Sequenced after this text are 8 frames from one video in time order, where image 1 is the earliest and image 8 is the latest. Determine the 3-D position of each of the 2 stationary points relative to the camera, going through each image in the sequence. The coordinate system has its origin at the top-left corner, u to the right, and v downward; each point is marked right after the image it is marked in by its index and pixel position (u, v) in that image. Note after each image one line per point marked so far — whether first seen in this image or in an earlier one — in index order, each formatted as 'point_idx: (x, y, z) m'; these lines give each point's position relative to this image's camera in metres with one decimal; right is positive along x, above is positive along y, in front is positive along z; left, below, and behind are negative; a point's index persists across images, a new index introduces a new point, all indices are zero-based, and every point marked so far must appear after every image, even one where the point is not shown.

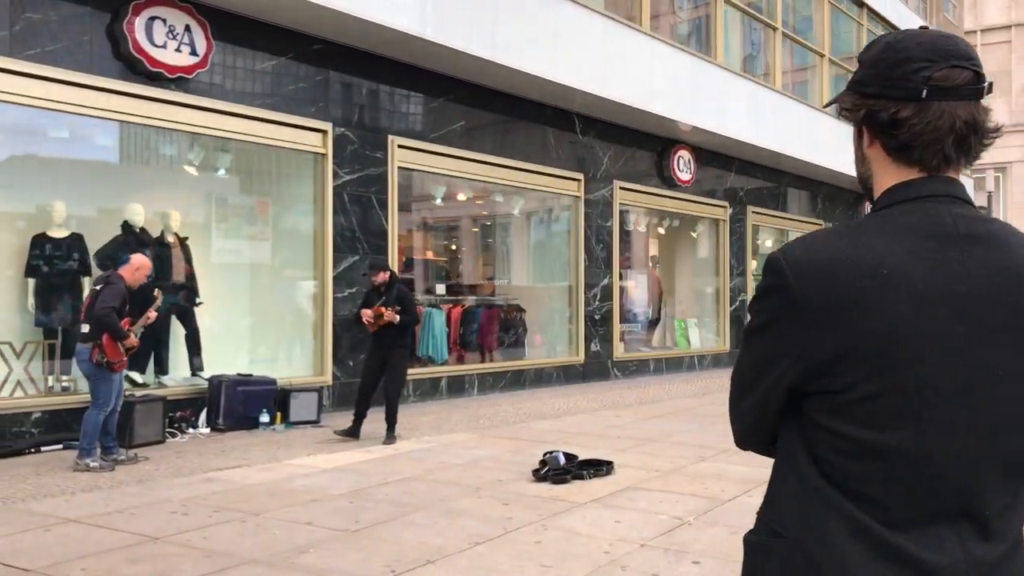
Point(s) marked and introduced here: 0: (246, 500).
0: (-1.6, -1.3, +5.9) m
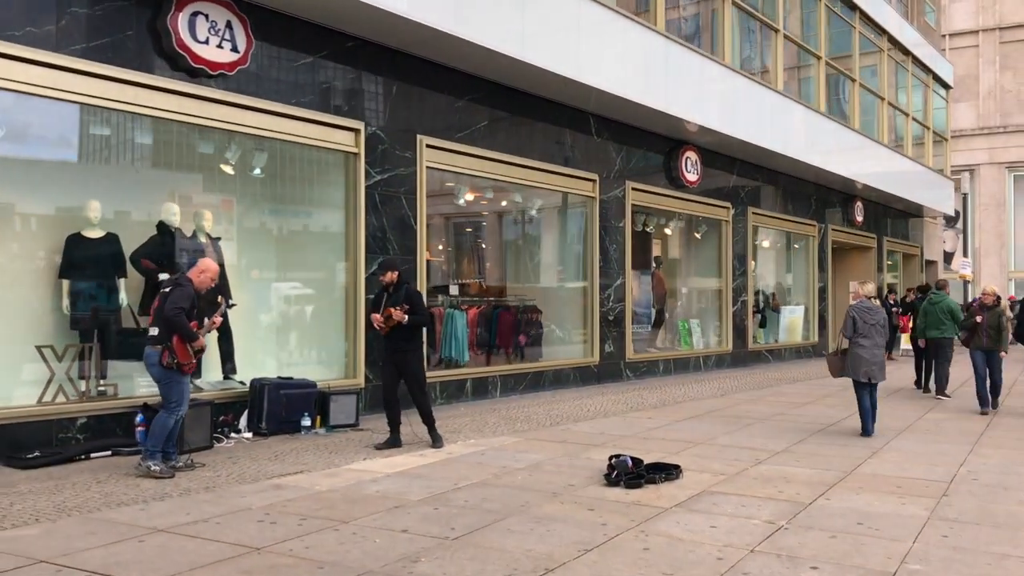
0: (-1.1, -1.3, +5.7) m
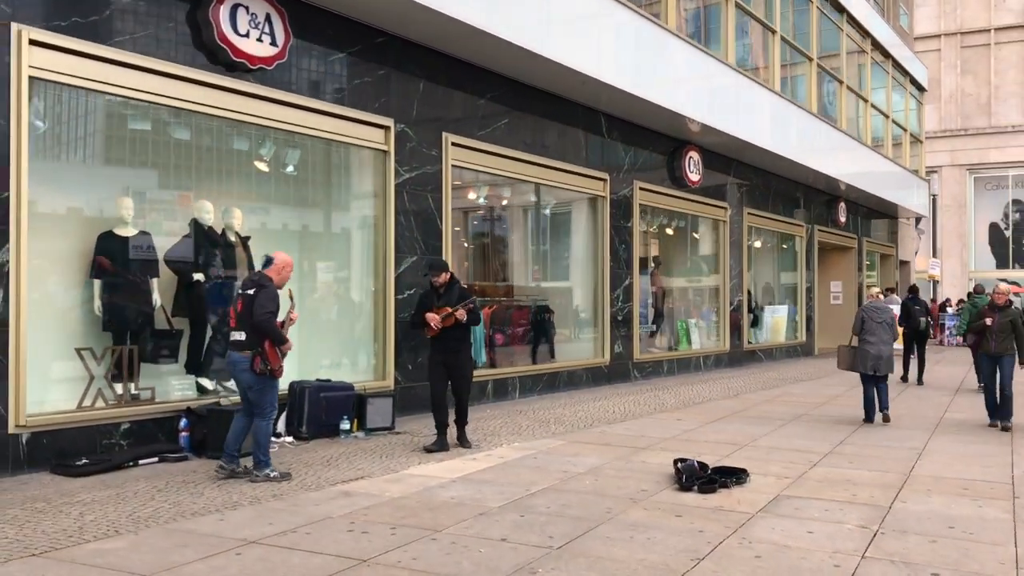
0: (-0.6, -1.3, +5.6) m
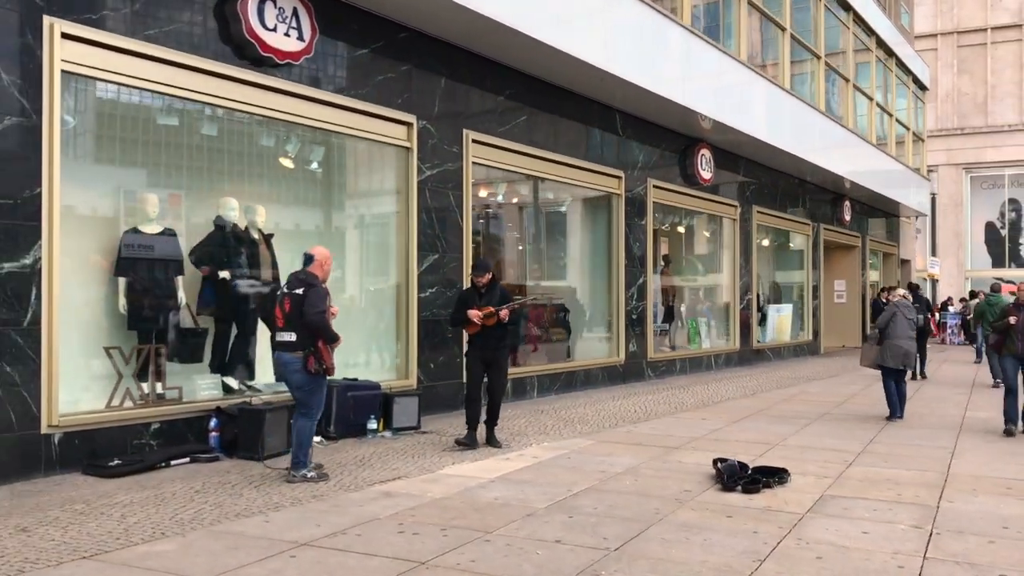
0: (-0.3, -1.3, +5.5) m
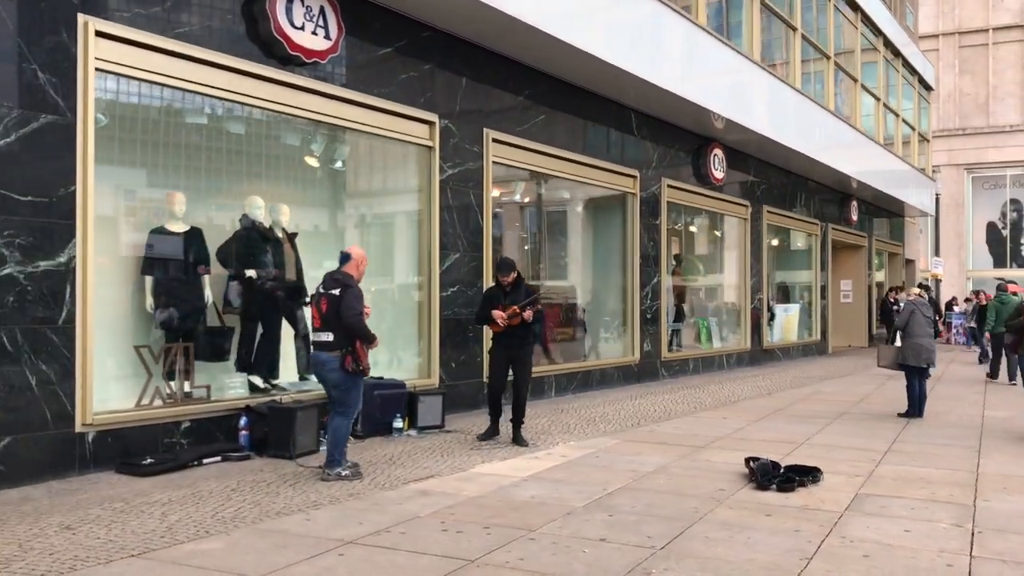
0: (-0.1, -1.3, +5.5) m
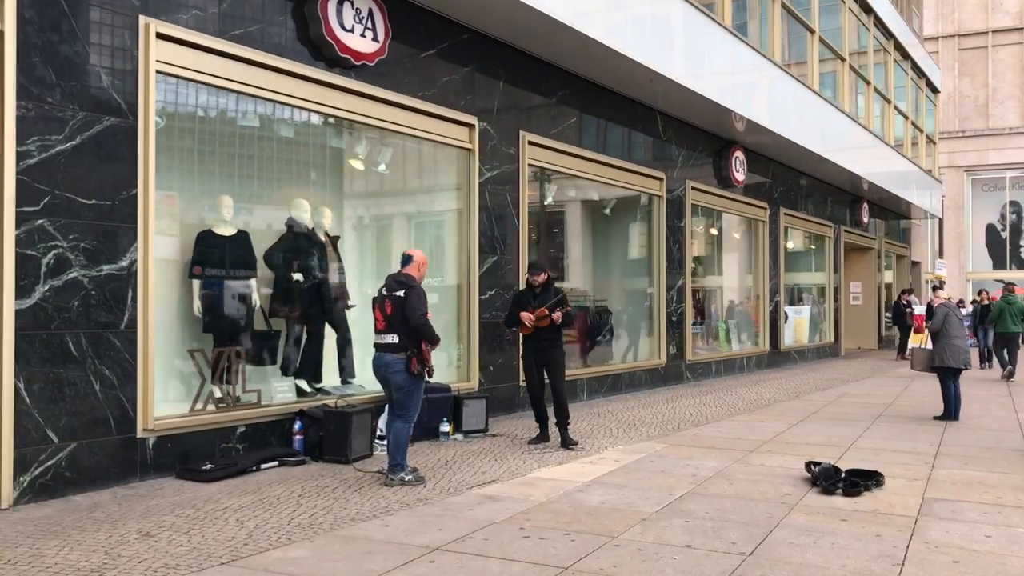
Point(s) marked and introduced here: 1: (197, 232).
0: (+0.4, -1.3, +5.4) m
1: (-2.3, +0.4, +7.3) m
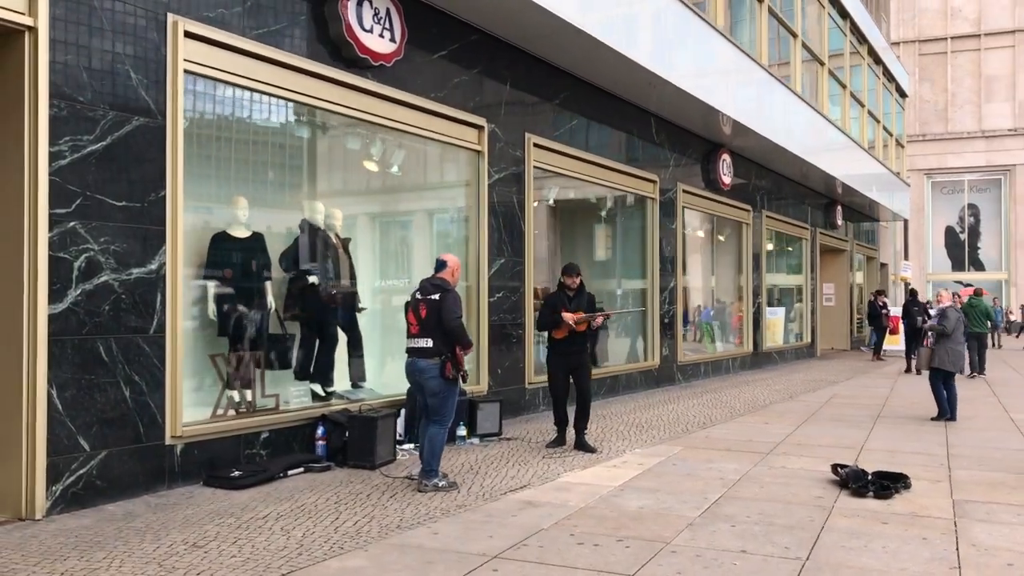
0: (+0.6, -1.3, +5.4) m
1: (-2.2, +0.4, +7.2) m
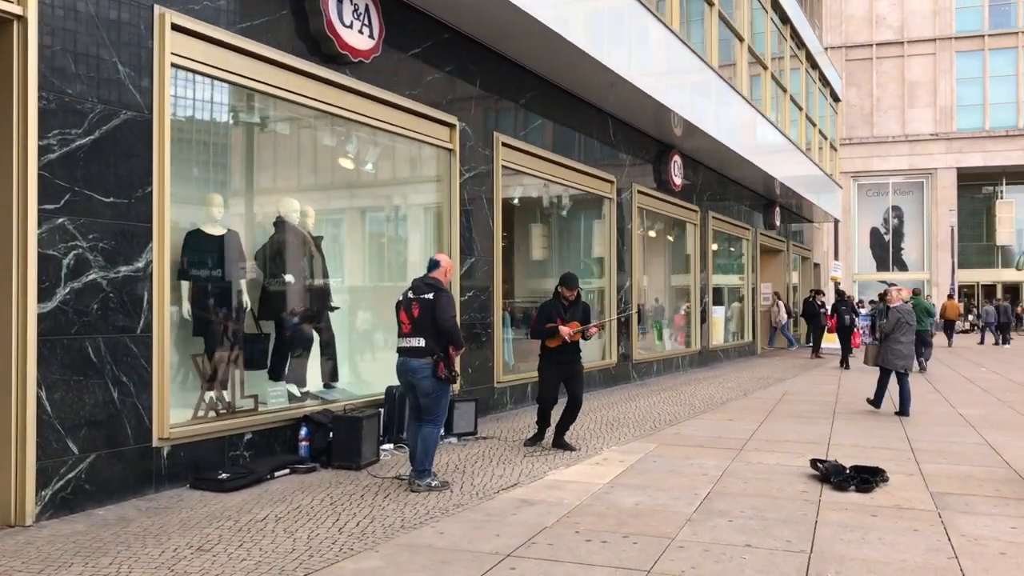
0: (+0.6, -1.3, +5.5) m
1: (-2.3, +0.4, +7.0) m
